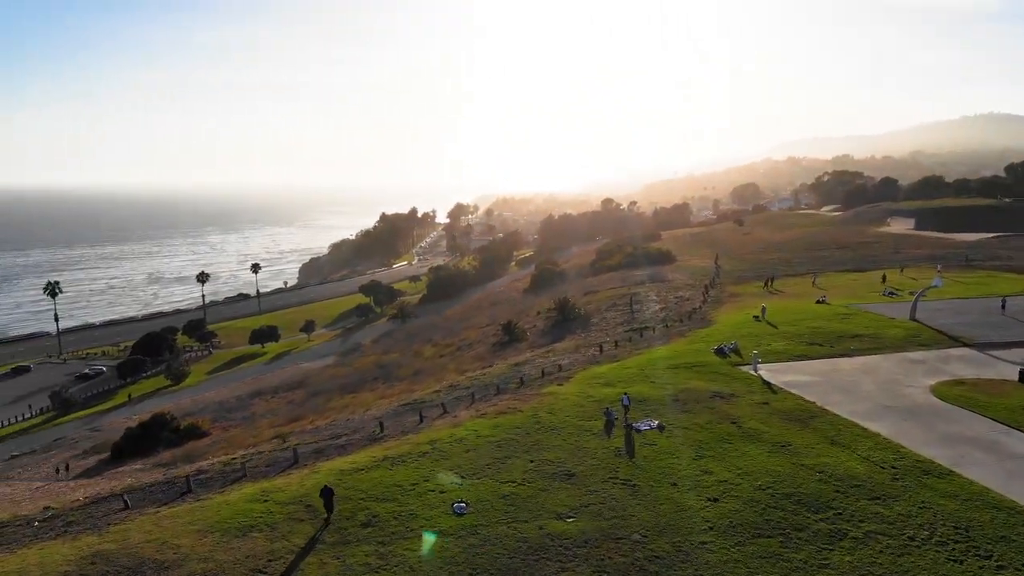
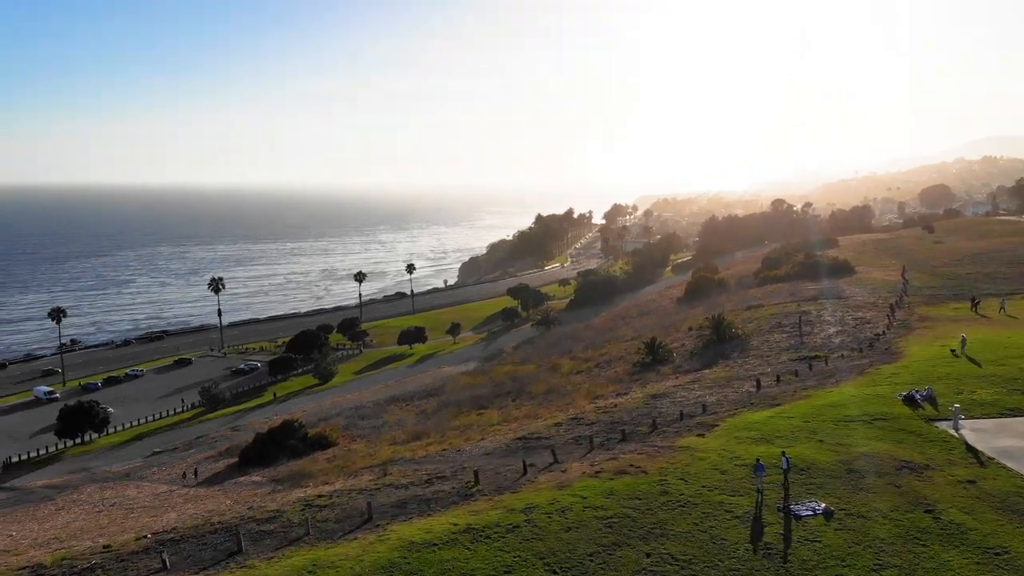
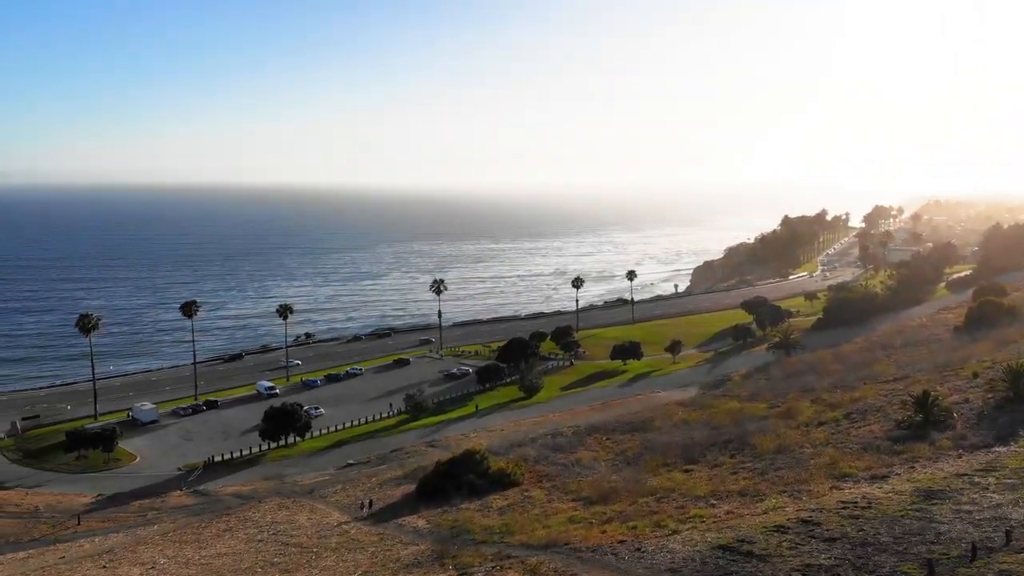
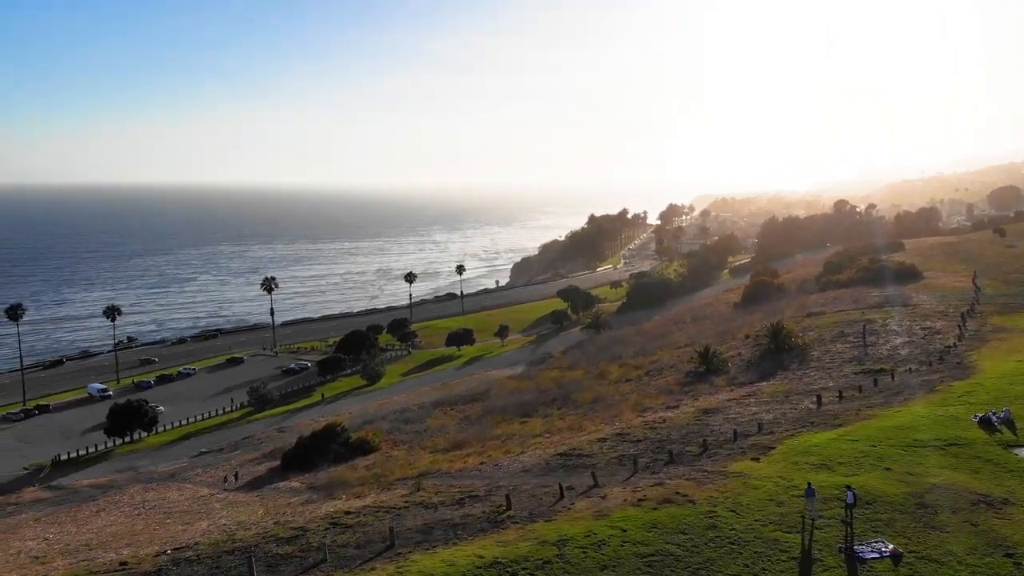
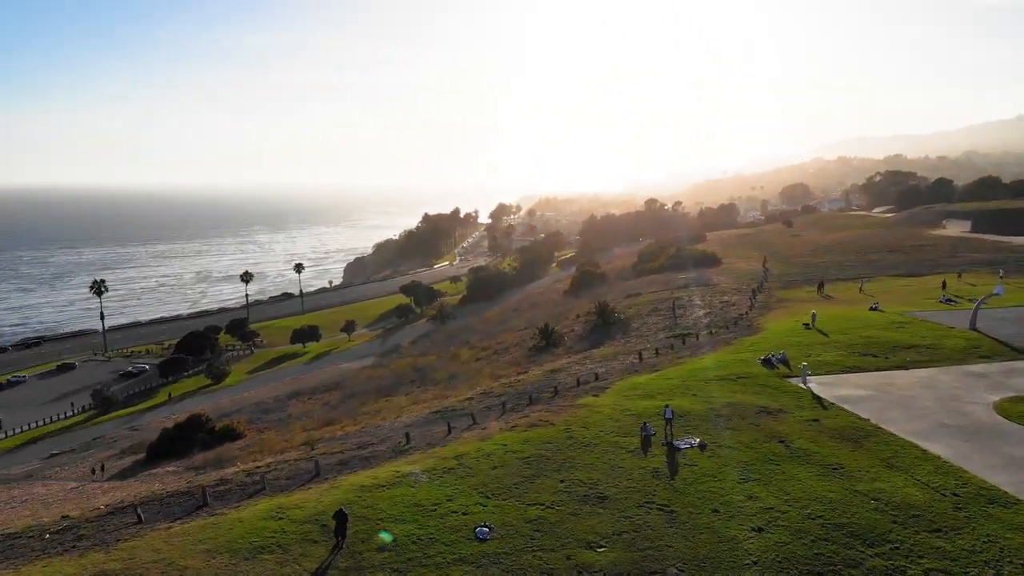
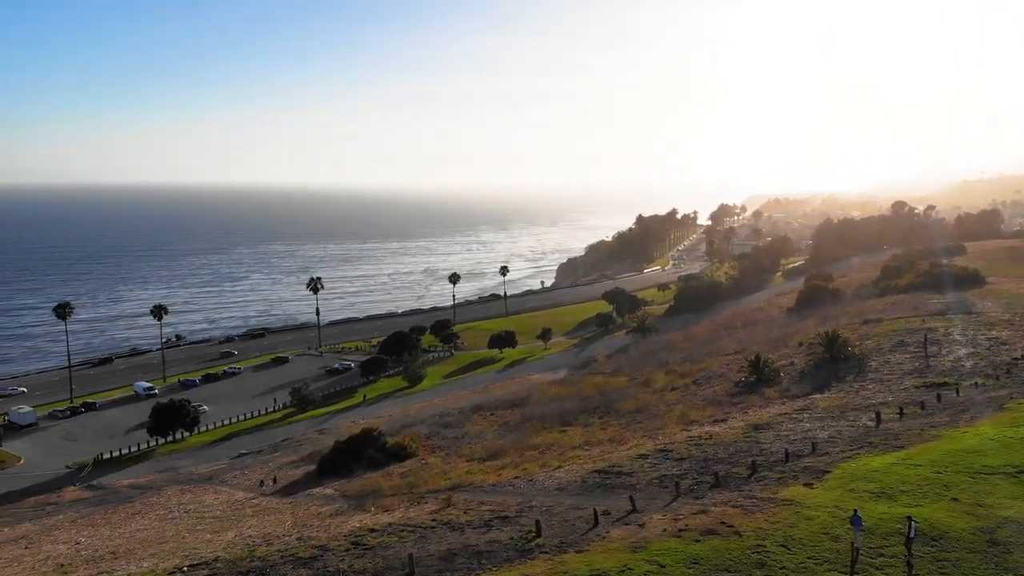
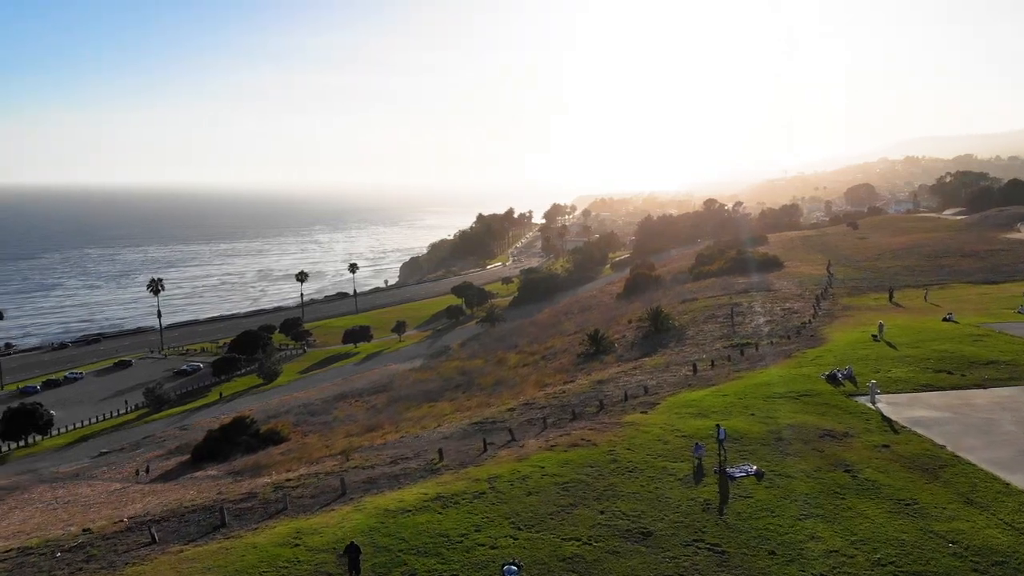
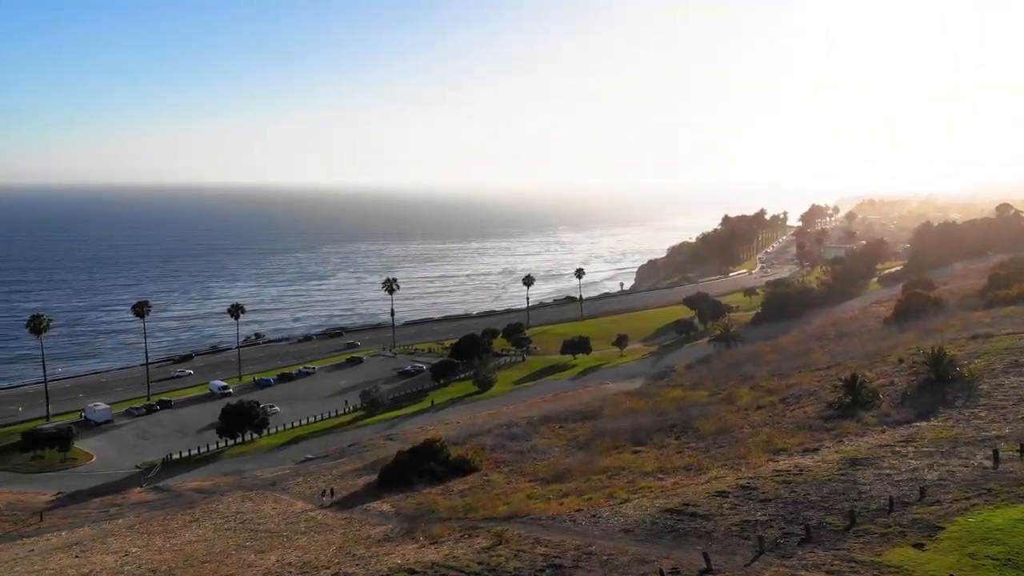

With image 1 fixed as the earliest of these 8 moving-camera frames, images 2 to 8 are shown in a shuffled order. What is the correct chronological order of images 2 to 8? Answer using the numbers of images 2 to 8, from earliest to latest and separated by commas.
5, 7, 2, 4, 6, 8, 3
